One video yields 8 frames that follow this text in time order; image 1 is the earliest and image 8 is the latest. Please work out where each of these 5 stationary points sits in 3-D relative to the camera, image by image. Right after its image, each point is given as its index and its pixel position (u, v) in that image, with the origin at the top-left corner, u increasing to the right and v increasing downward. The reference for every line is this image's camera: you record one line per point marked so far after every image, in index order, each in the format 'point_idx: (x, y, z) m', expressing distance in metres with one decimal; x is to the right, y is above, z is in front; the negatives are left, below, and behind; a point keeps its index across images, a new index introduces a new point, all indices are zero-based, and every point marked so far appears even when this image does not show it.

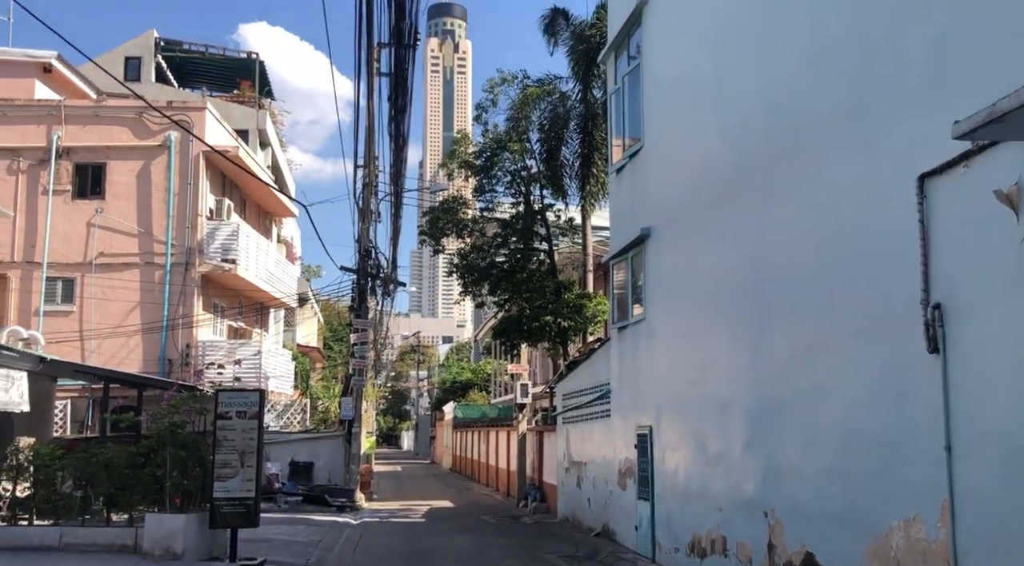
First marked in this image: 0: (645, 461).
0: (+1.7, -2.3, +13.0) m
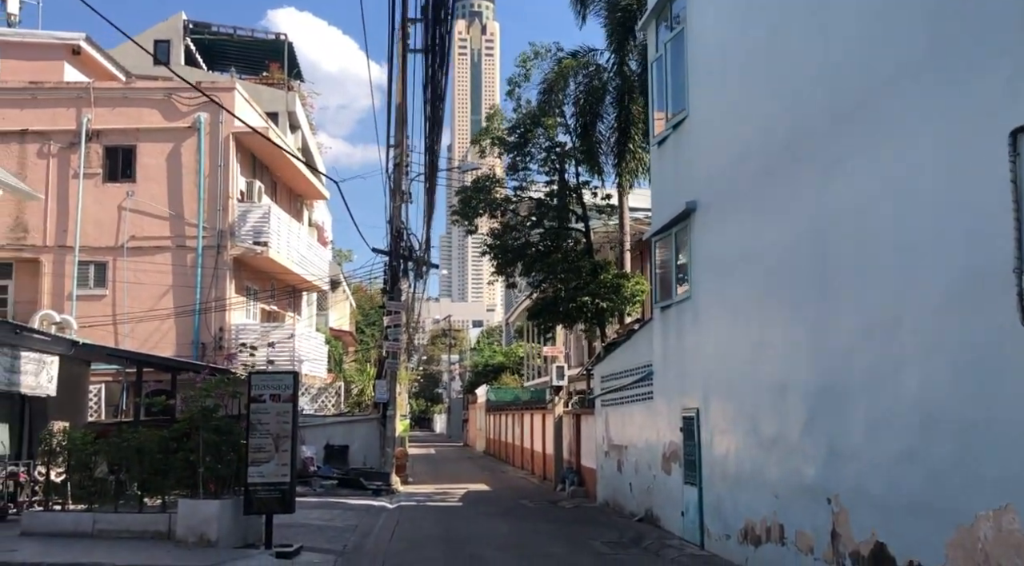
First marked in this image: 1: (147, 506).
0: (+2.3, -2.0, +12.5) m
1: (-4.6, -2.9, +12.6) m
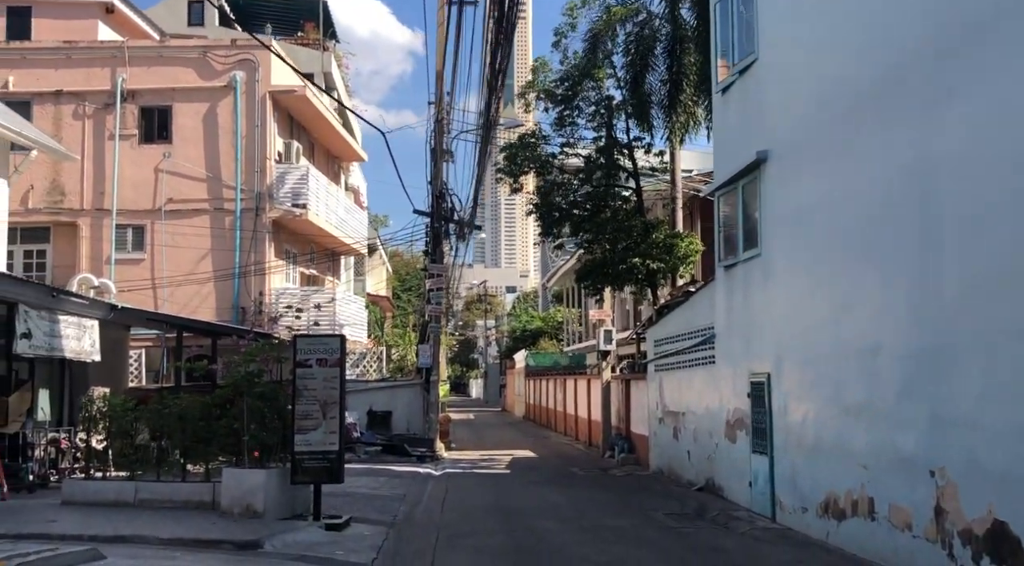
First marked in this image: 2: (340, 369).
0: (+3.0, -1.5, +11.8) m
1: (-3.9, -2.4, +12.2) m
2: (-2.0, -1.0, +11.4) m
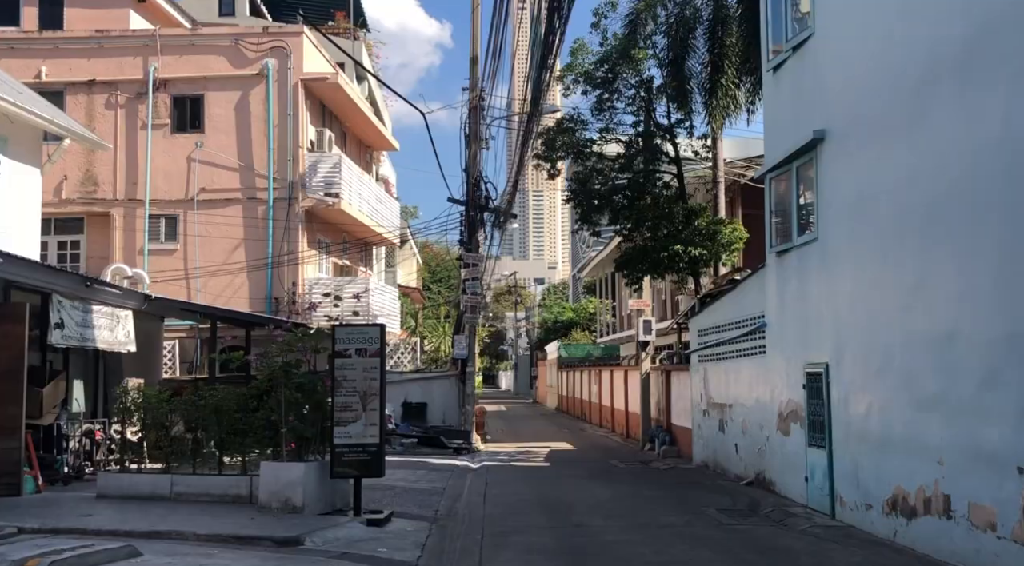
0: (+3.5, -1.4, +11.3) m
1: (-3.4, -2.2, +11.9) m
2: (-1.5, -0.8, +11.0) m
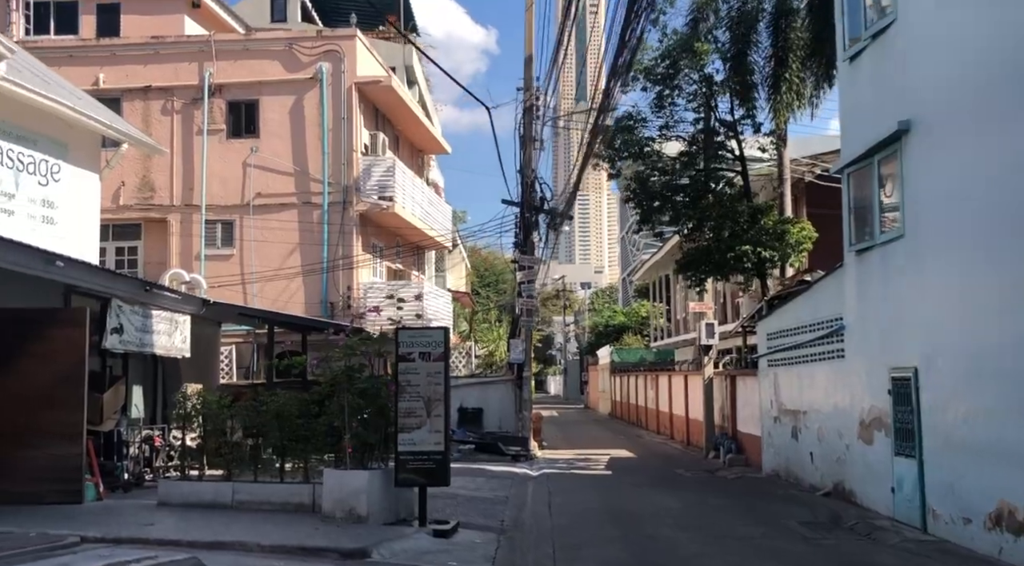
0: (+4.2, -1.4, +10.7) m
1: (-2.6, -2.3, +11.6) m
2: (-0.7, -0.9, +10.6) m
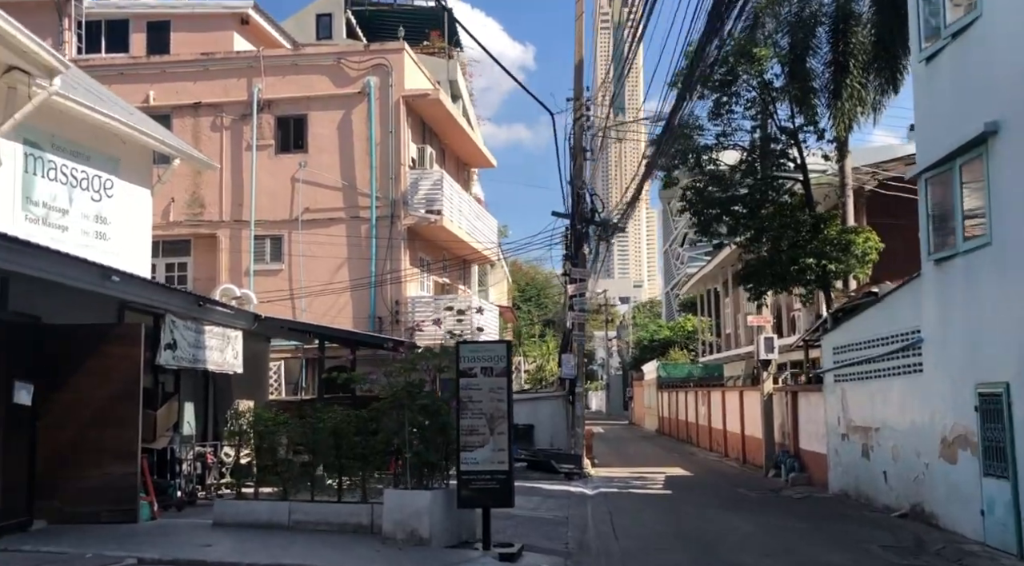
0: (+4.9, -1.5, +10.1) m
1: (-1.9, -2.4, +11.3) m
2: (0.0, -1.0, +10.2) m
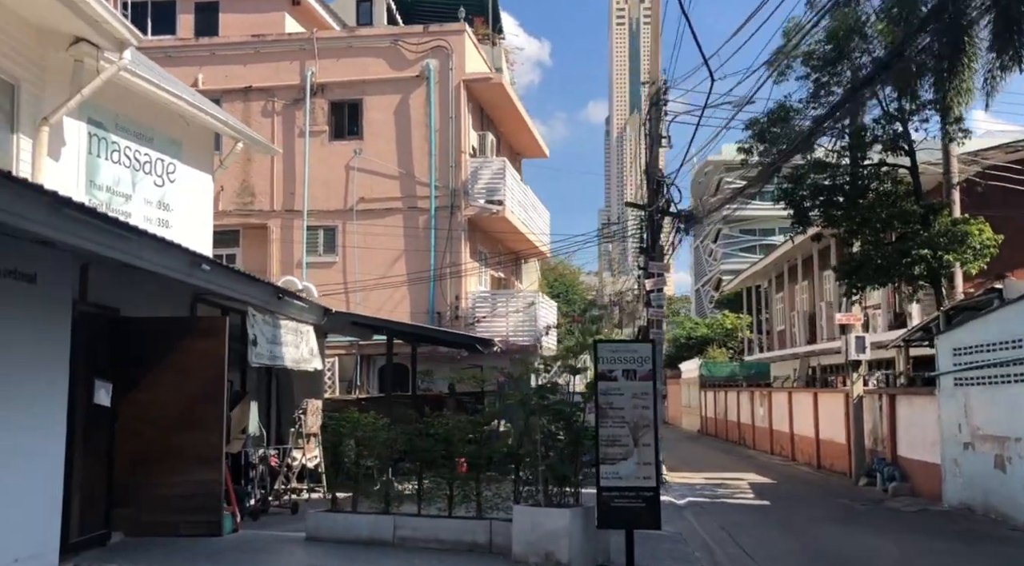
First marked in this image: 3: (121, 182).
0: (+6.2, -1.4, +8.9) m
1: (-0.5, -2.3, +10.1) m
2: (+1.3, -0.9, +9.1) m
3: (-5.7, +1.5, +14.5) m
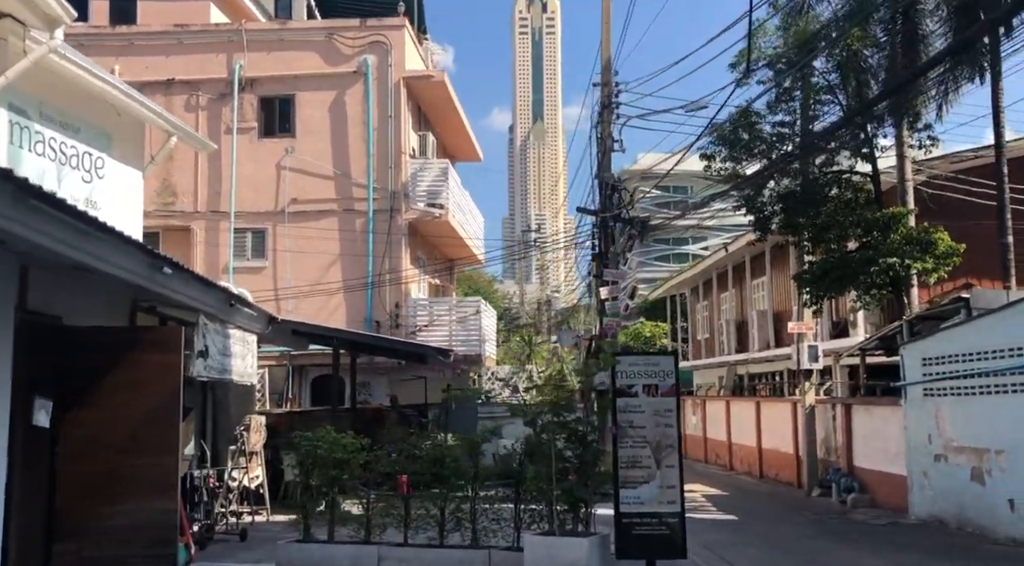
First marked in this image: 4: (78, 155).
0: (+6.3, -1.5, +8.7) m
1: (-0.6, -2.4, +9.3) m
2: (+1.4, -1.0, +8.4) m
3: (-6.1, +1.4, +13.1) m
4: (-6.1, +1.8, +13.9) m
